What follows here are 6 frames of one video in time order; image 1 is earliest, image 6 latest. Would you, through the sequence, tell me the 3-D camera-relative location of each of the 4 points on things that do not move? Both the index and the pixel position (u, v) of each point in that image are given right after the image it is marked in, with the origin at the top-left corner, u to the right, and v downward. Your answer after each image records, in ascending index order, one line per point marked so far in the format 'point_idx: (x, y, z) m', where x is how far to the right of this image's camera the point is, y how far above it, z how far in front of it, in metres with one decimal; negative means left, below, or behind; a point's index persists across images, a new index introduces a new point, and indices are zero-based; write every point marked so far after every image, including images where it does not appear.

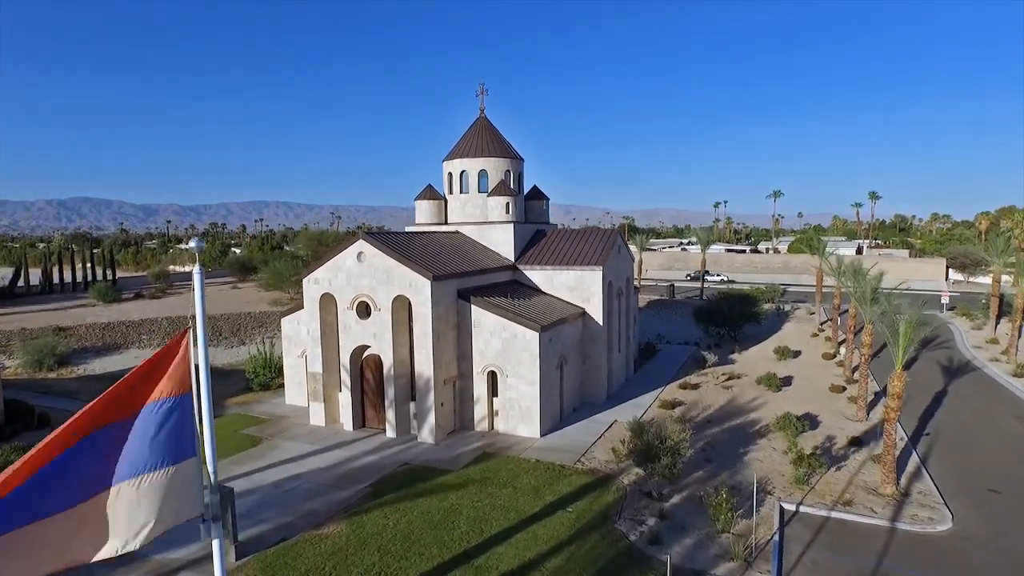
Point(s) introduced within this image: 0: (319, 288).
0: (-6.1, 0.0, +18.7) m
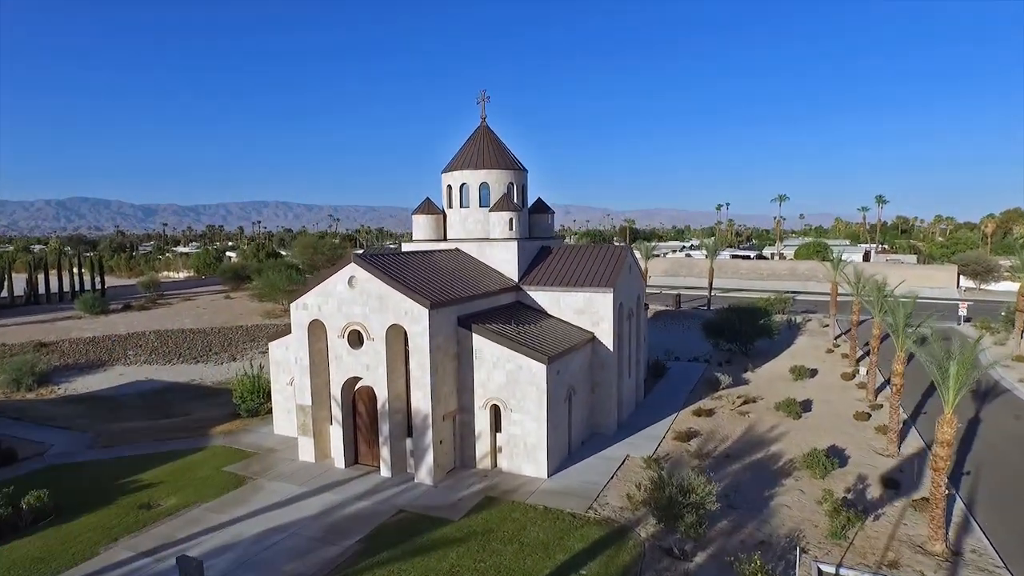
0: (-6.0, -0.8, +17.2) m
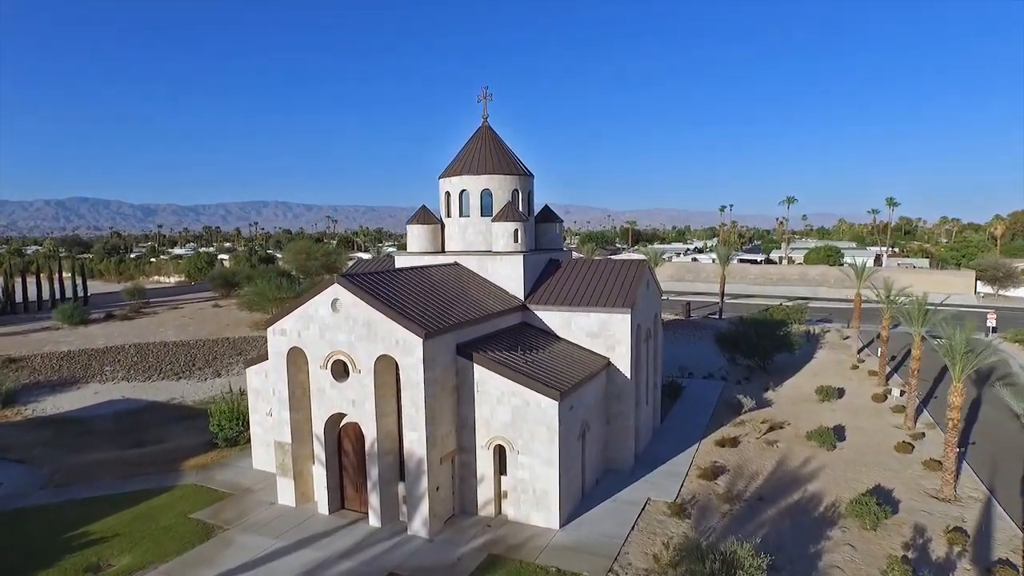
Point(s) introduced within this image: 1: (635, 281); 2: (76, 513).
0: (-5.8, -1.3, +15.2) m
1: (+3.8, +0.2, +18.1) m
2: (-11.2, -5.8, +15.3) m
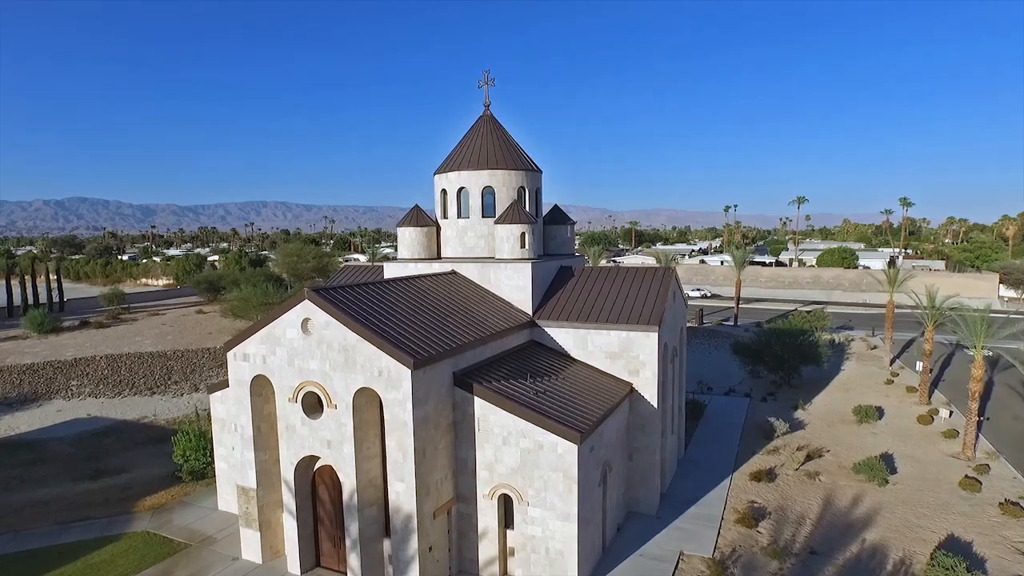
0: (-5.6, -1.7, +12.7) m
1: (+4.0, -0.1, +15.6) m
2: (-11.1, -6.1, +12.7) m
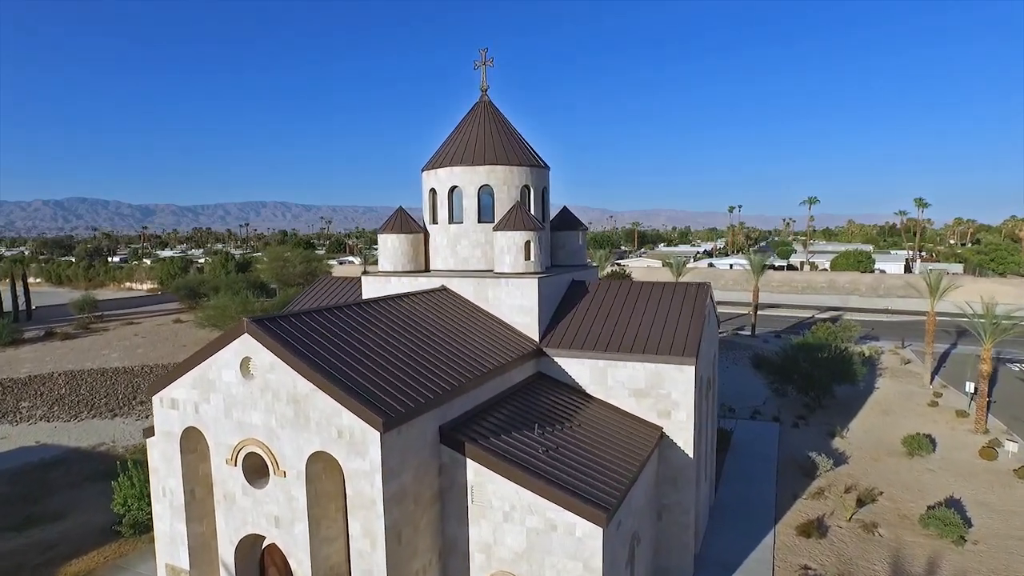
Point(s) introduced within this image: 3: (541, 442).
0: (-5.6, -2.1, +9.9) m
1: (+4.0, -0.6, +12.8) m
2: (-11.0, -6.6, +9.9) m
3: (+0.5, -2.6, +10.1) m
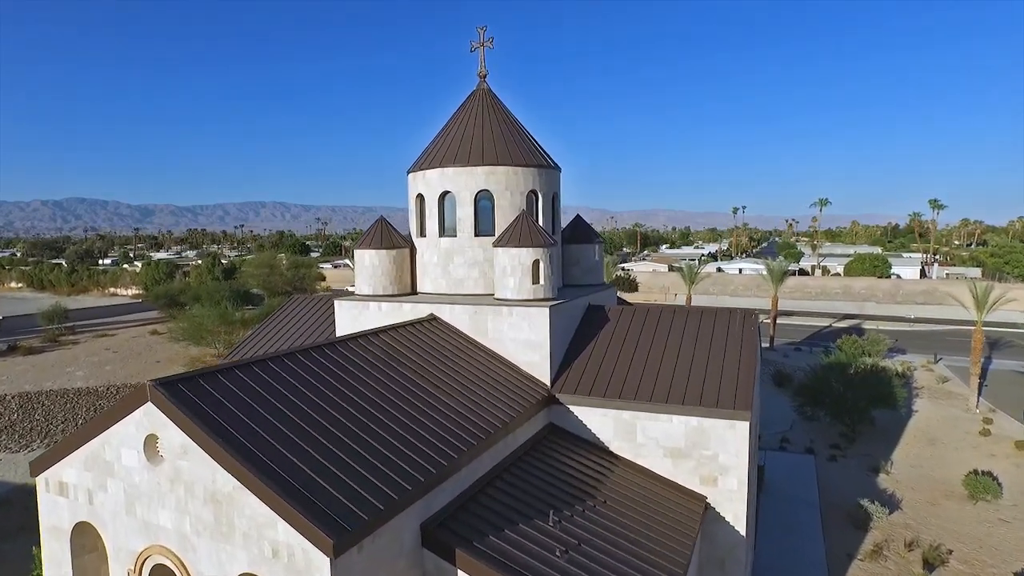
0: (-5.5, -2.7, +7.3) m
1: (+4.1, -1.1, +10.3) m
2: (-10.9, -7.2, +7.4) m
3: (+0.6, -3.2, +7.6) m
